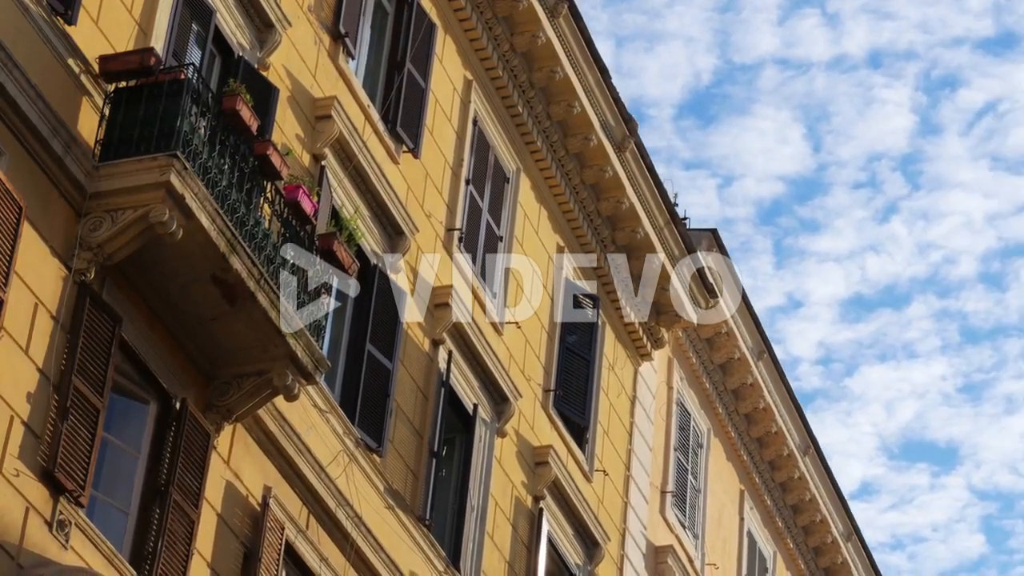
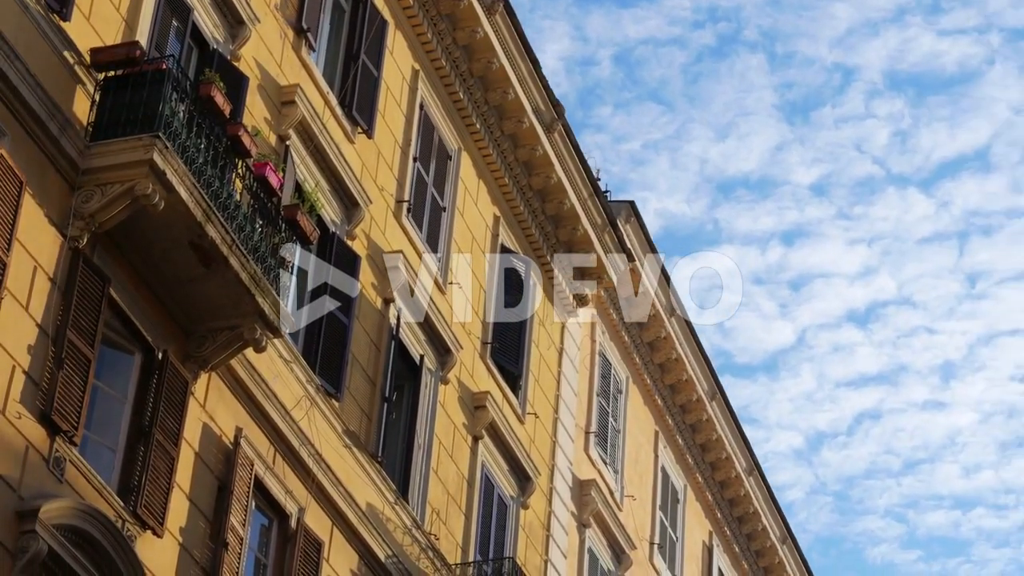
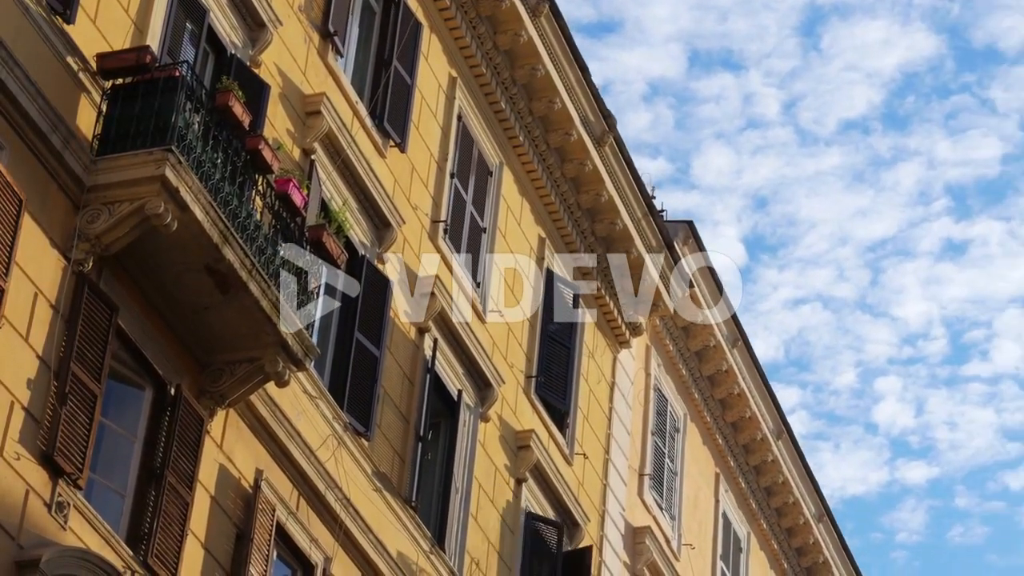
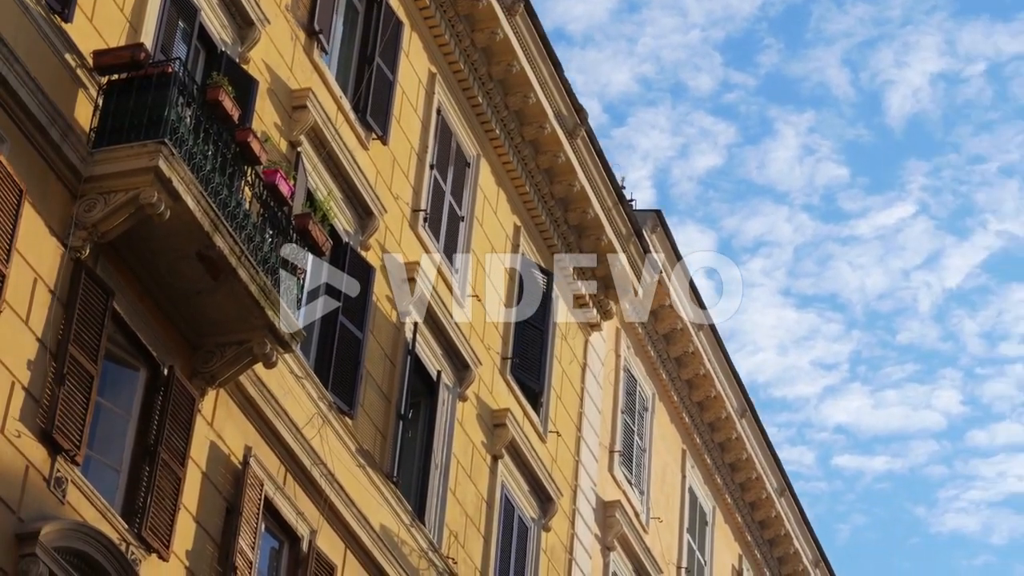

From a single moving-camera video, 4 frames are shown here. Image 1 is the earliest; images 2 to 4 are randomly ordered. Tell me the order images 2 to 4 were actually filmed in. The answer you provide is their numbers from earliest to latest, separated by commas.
3, 4, 2
